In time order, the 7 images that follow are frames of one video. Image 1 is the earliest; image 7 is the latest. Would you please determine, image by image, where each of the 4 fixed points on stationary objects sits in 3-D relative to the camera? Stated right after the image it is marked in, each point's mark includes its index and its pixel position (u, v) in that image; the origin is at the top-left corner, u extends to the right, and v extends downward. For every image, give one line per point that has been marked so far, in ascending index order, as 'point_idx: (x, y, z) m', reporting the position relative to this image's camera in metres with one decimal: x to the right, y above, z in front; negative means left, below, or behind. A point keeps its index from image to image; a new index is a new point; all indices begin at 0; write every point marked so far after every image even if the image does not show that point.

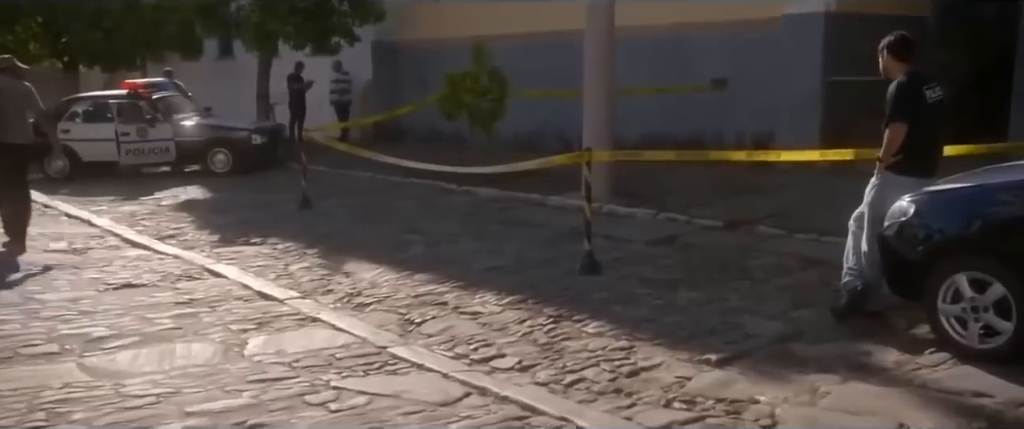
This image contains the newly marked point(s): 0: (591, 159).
0: (+0.6, +0.4, +7.7) m
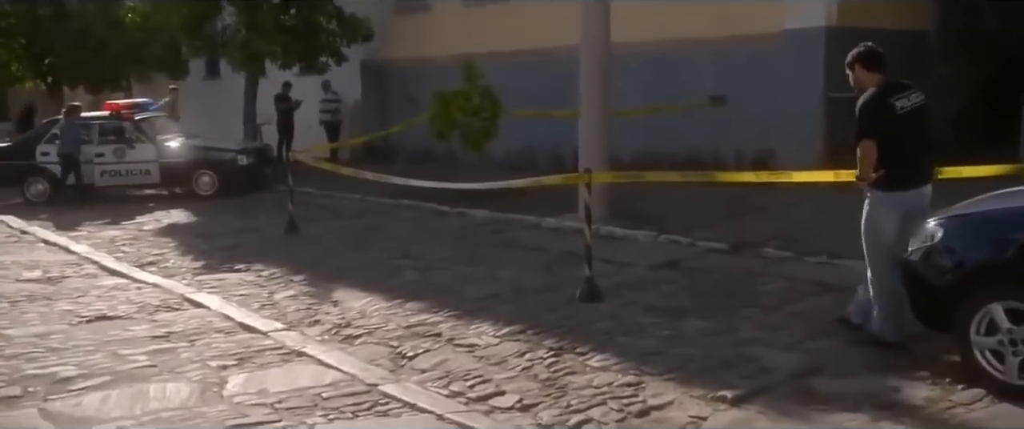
0: (+0.6, +0.2, +7.3) m
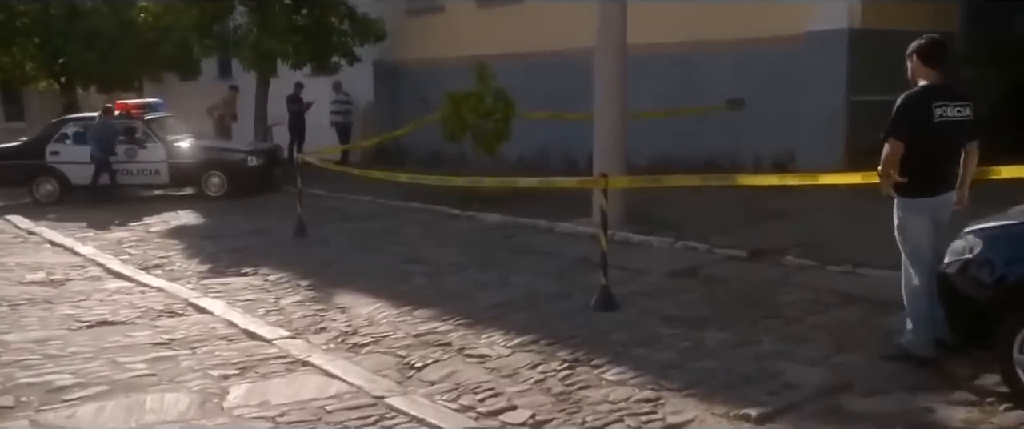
0: (+0.7, +0.2, +7.1) m
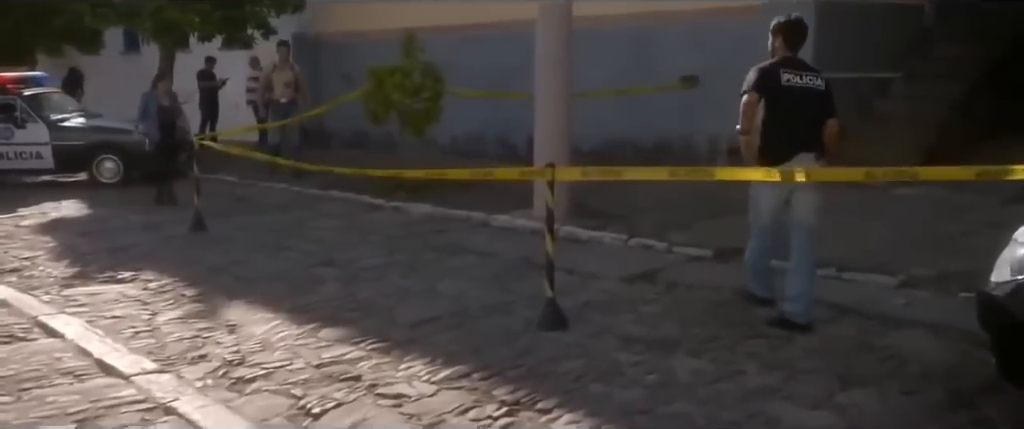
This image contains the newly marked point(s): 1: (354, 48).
0: (+0.2, +0.2, +5.8) m
1: (-2.4, +2.6, +16.2) m
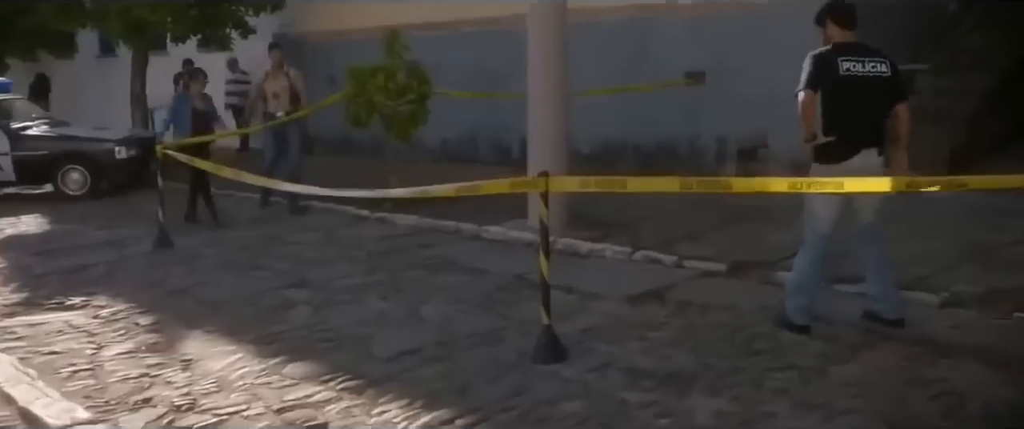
0: (+0.2, +0.1, +5.1) m
1: (-2.6, +2.5, +15.5) m
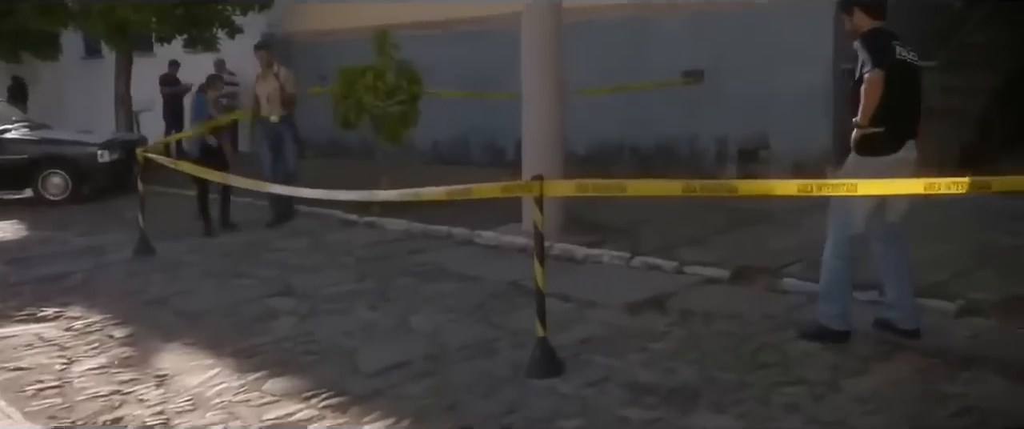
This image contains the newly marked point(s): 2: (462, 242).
0: (+0.2, +0.1, +4.8) m
1: (-2.6, +2.4, +15.2) m
2: (-0.4, -0.2, +8.1) m
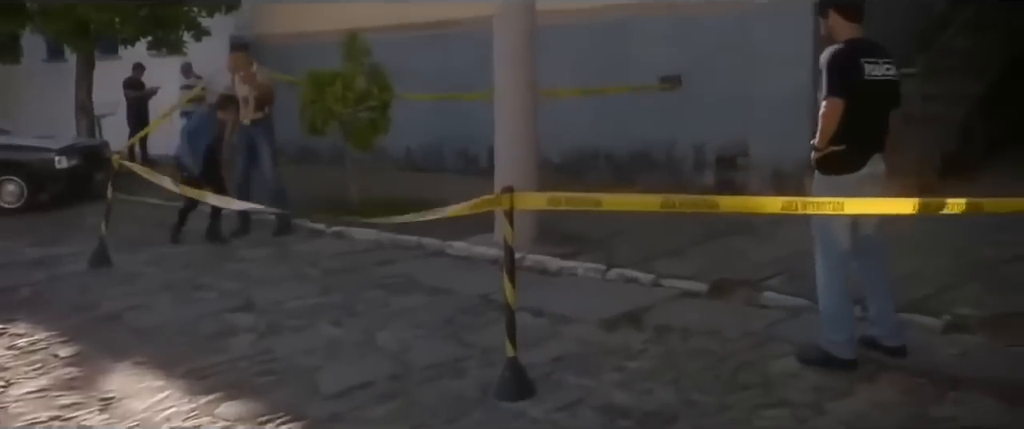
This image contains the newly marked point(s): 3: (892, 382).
0: (0.0, 0.0, +4.5) m
1: (-3.0, +2.3, +14.8) m
2: (-0.6, -0.3, +7.9) m
3: (+1.7, -0.7, +4.6) m
